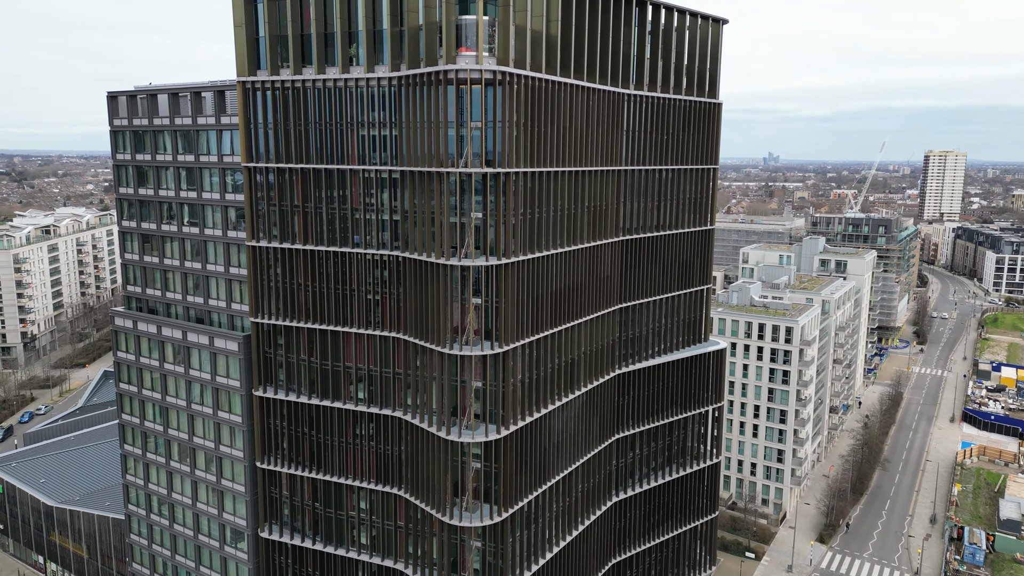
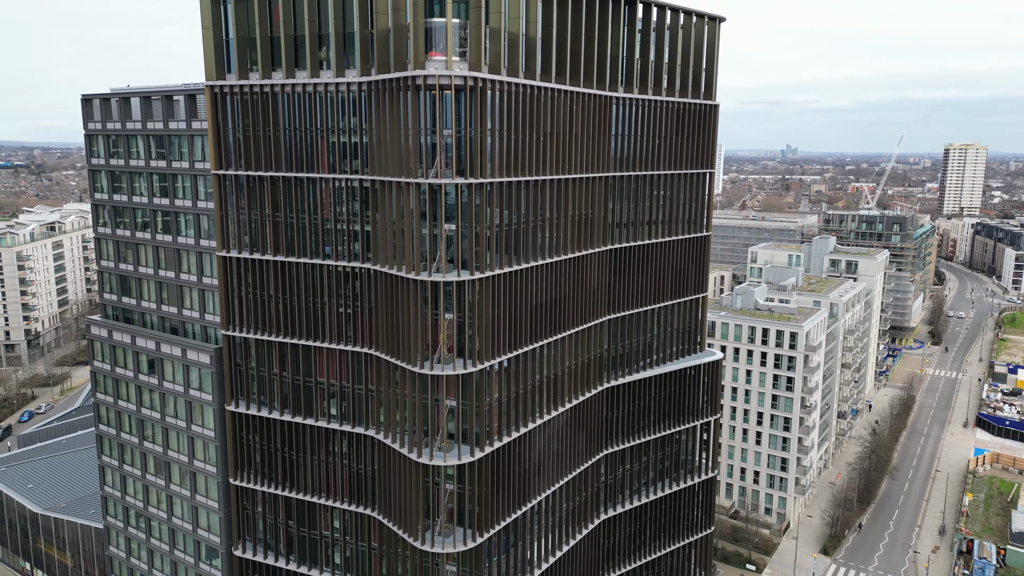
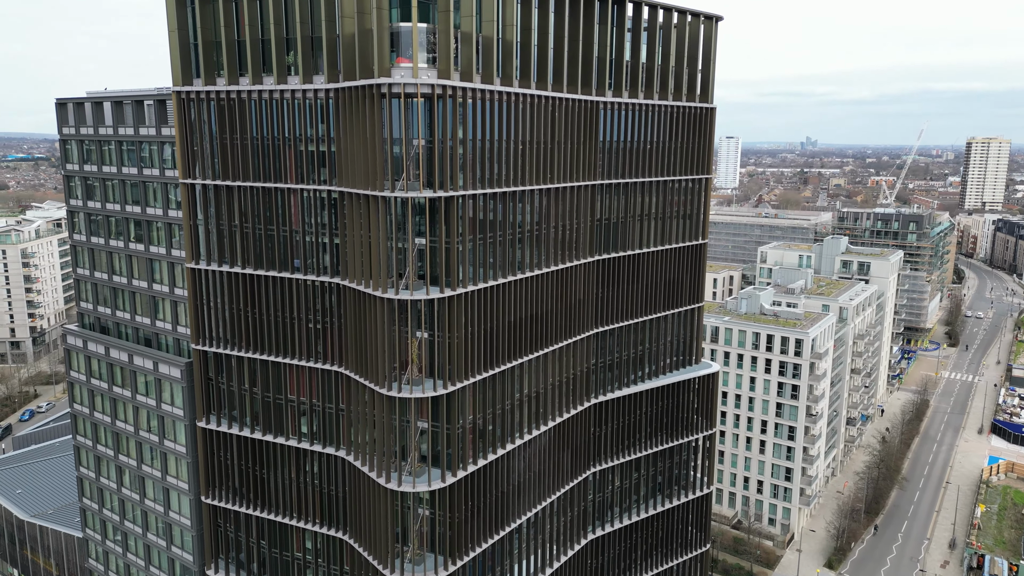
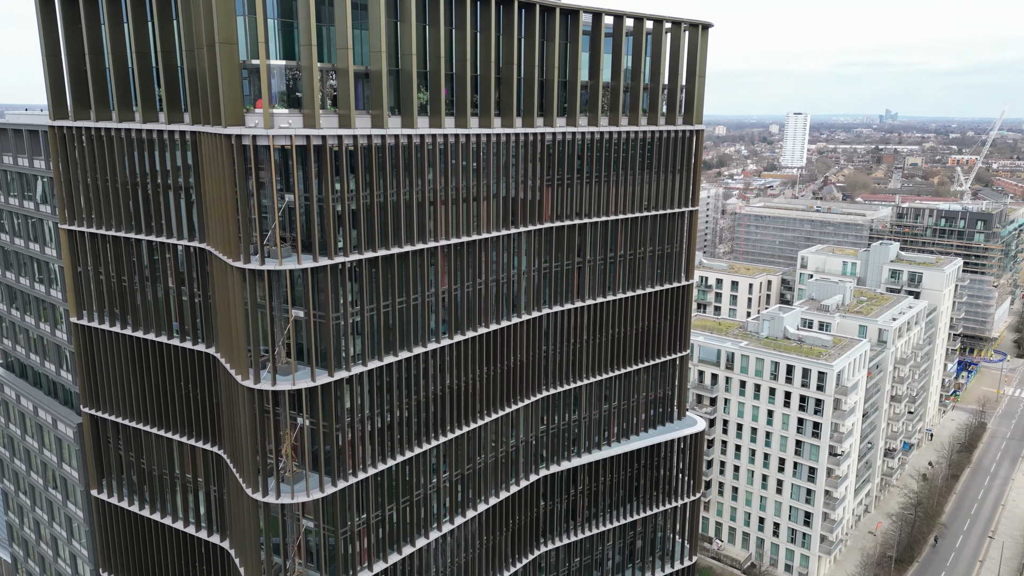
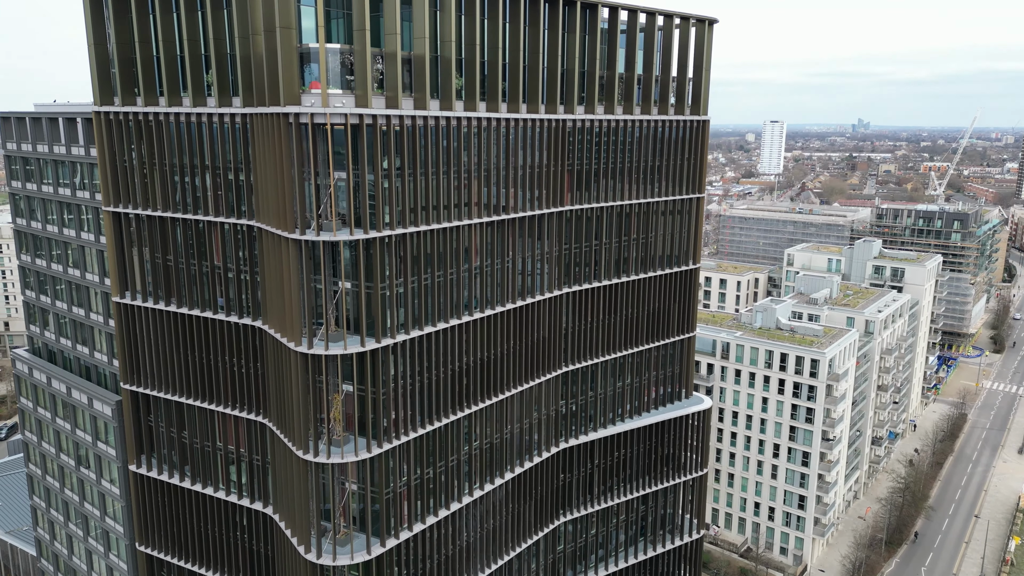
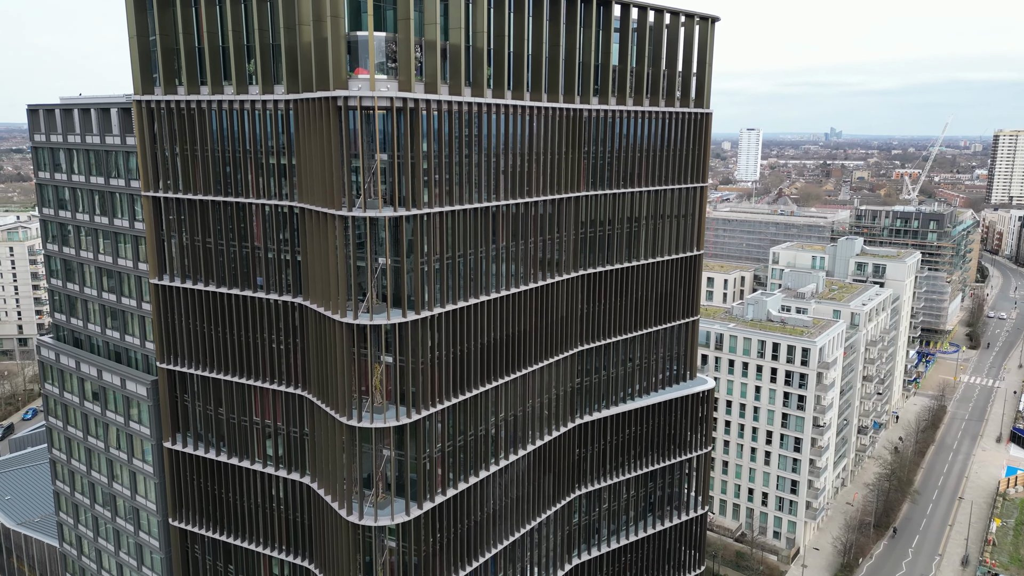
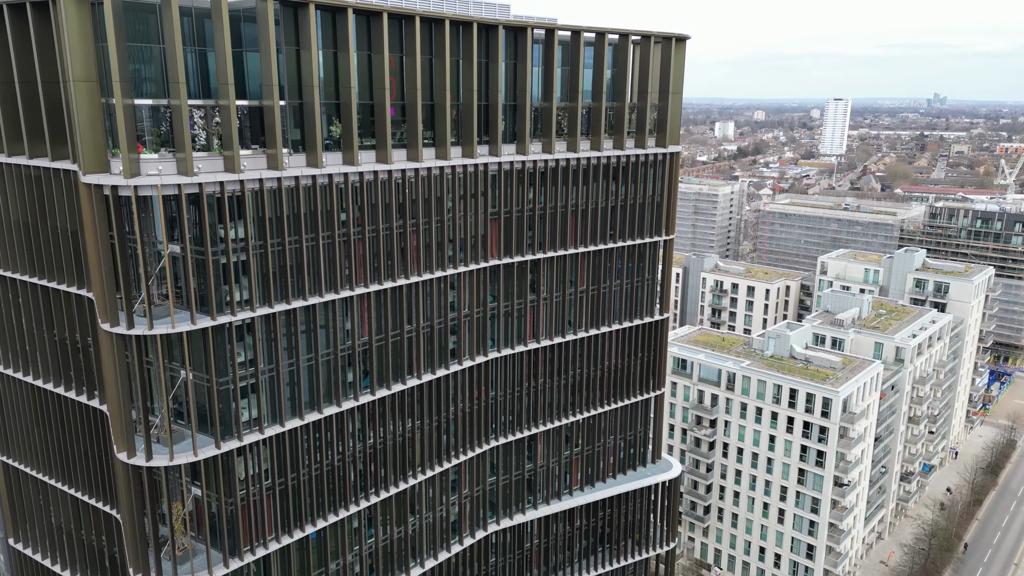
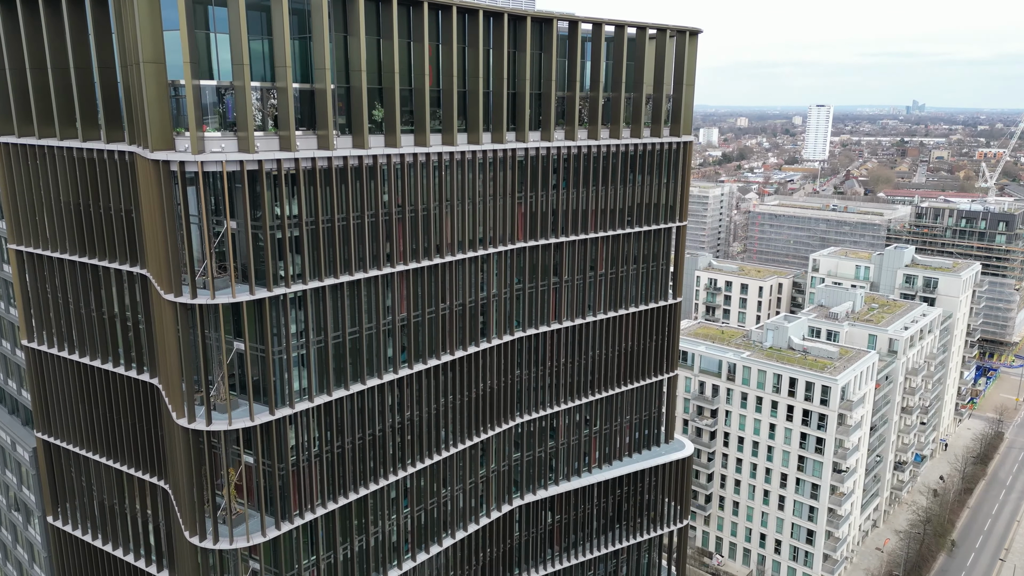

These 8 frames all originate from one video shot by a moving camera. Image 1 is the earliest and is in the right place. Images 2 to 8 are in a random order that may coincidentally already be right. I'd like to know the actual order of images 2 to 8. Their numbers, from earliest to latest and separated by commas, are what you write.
2, 3, 6, 5, 4, 8, 7
